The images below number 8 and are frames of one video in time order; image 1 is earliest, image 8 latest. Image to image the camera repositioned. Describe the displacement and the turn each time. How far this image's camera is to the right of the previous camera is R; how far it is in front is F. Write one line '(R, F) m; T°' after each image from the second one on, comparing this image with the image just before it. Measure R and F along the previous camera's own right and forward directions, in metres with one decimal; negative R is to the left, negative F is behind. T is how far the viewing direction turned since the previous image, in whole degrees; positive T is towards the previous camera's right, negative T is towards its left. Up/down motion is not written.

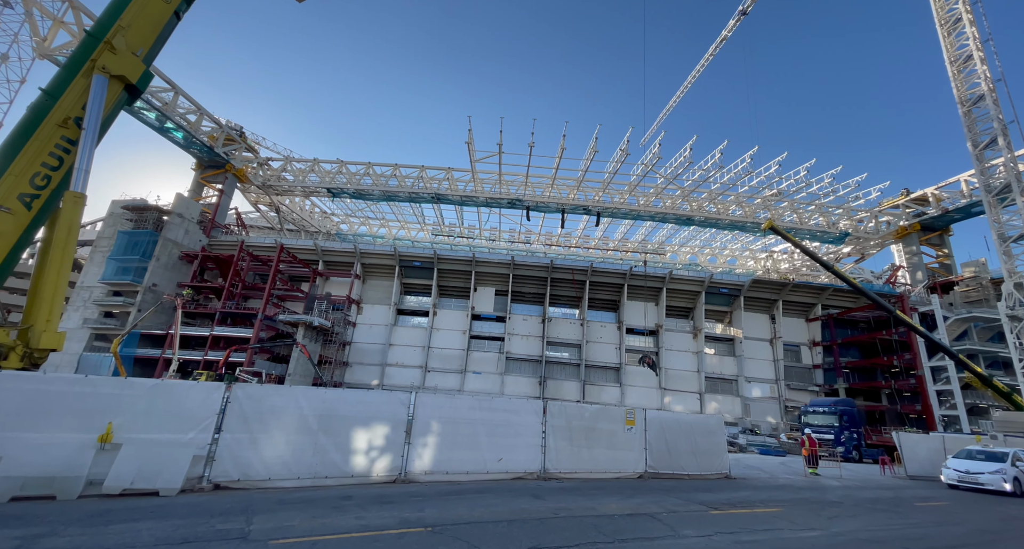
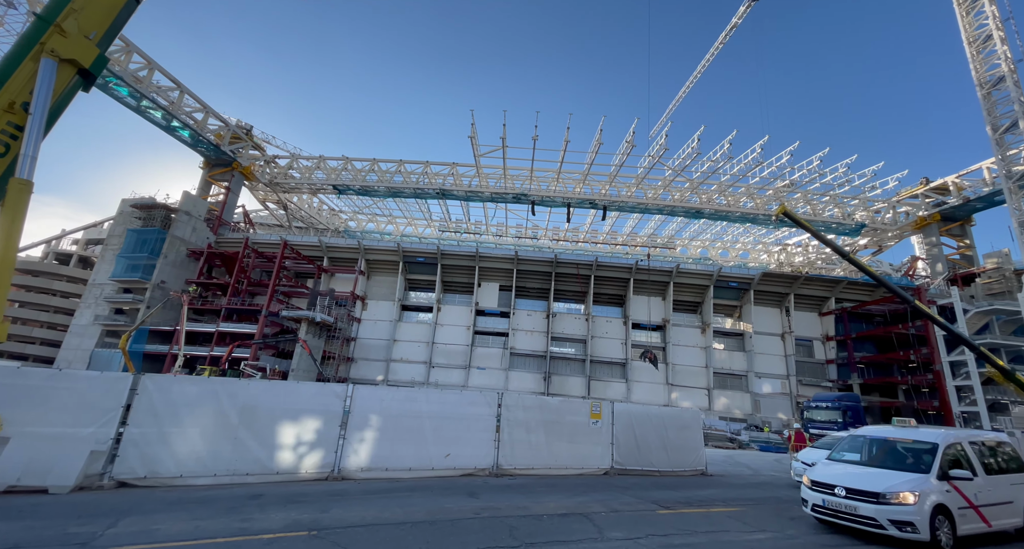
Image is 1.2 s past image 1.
(+0.8, +0.4) m; -2°
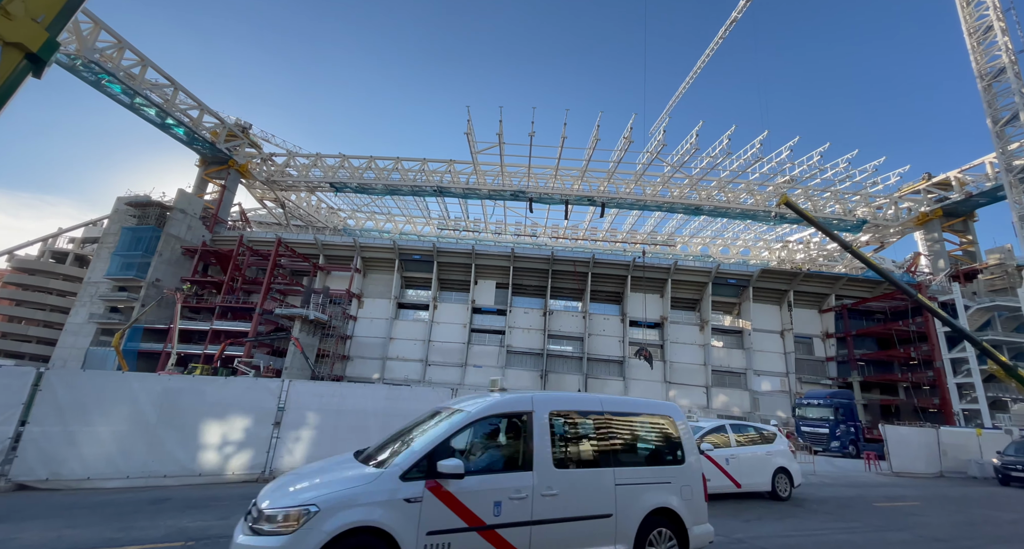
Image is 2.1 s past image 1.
(+0.6, +0.3) m; 0°
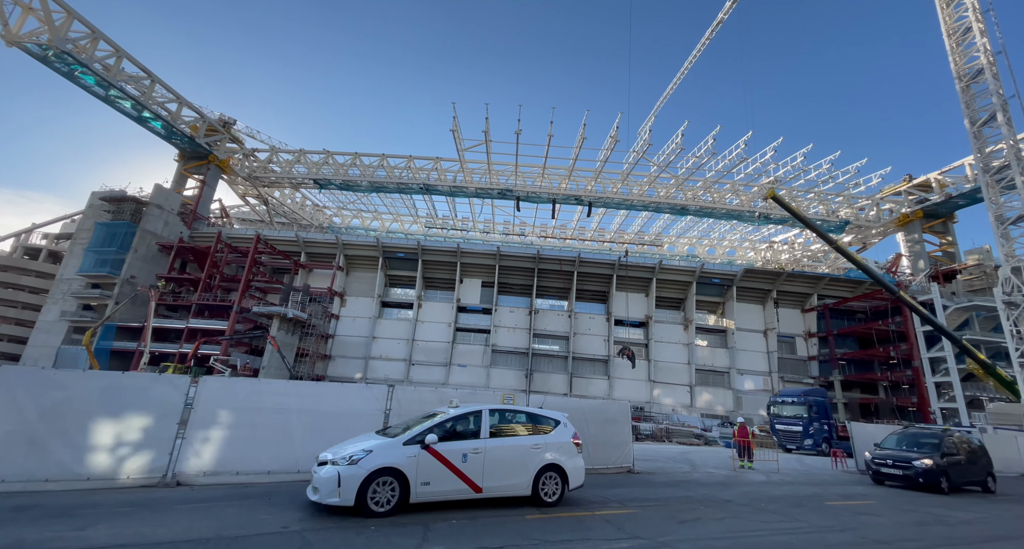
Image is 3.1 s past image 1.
(+0.6, +0.3) m; +1°
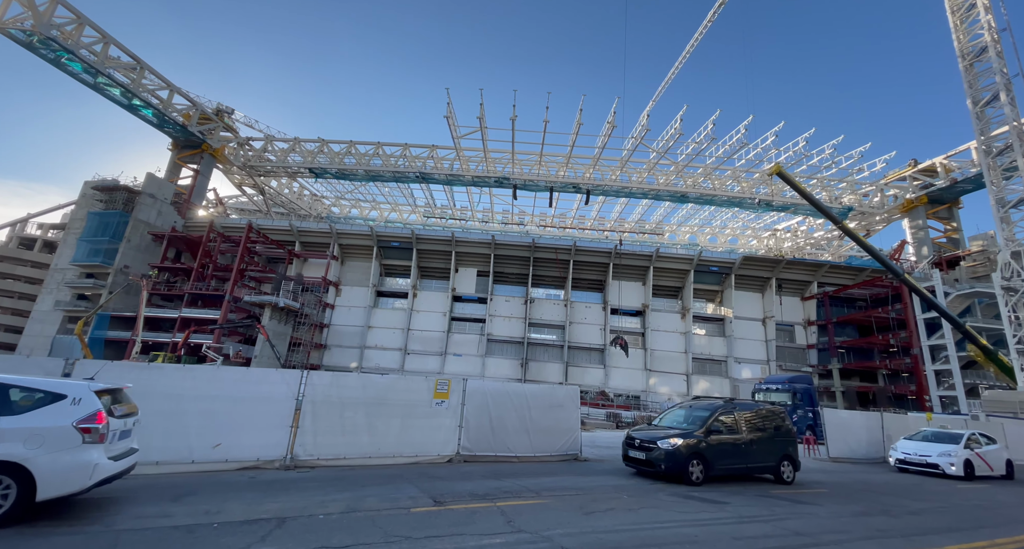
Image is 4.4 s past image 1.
(+0.9, +0.4) m; -1°
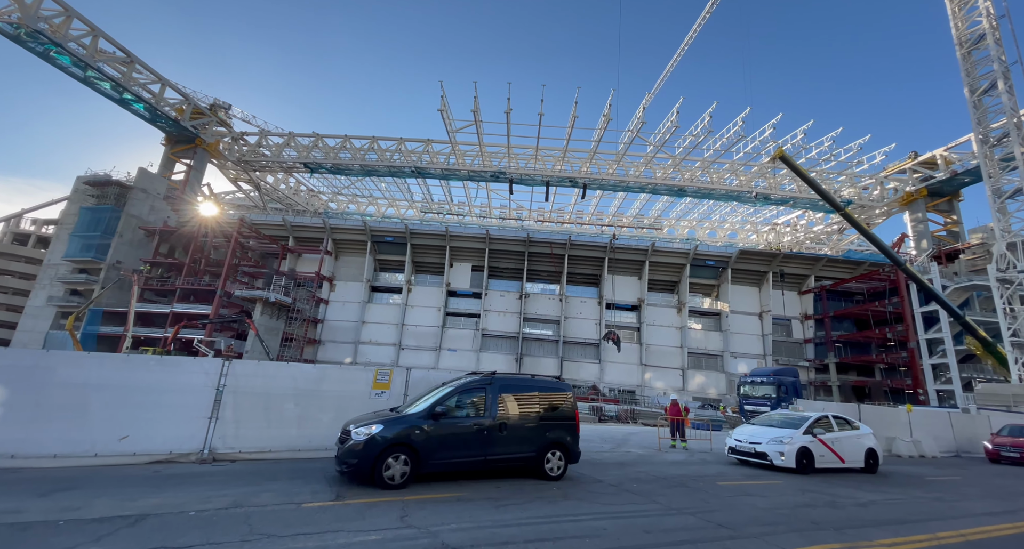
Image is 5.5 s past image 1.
(+0.7, +0.3) m; 0°
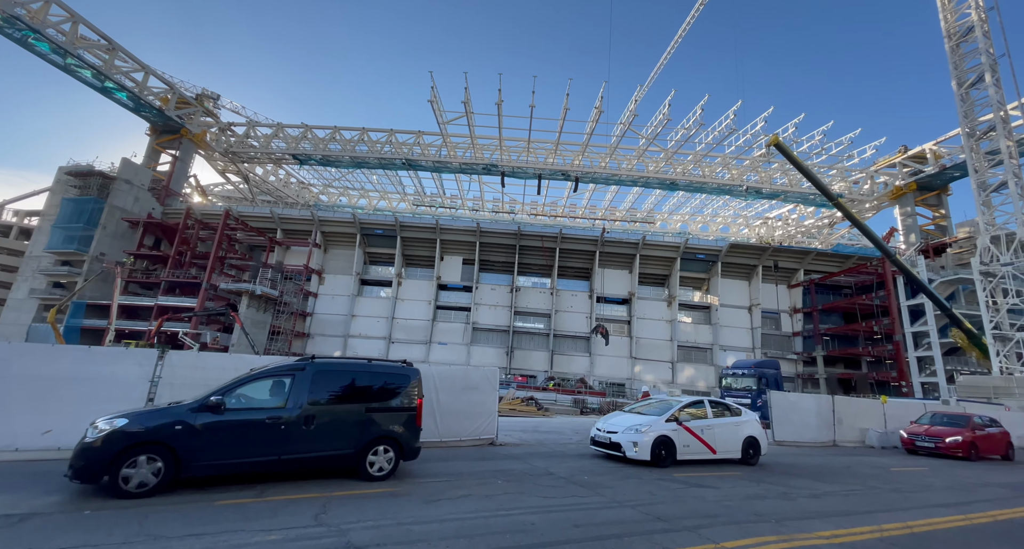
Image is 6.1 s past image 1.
(+0.4, +0.2) m; +1°
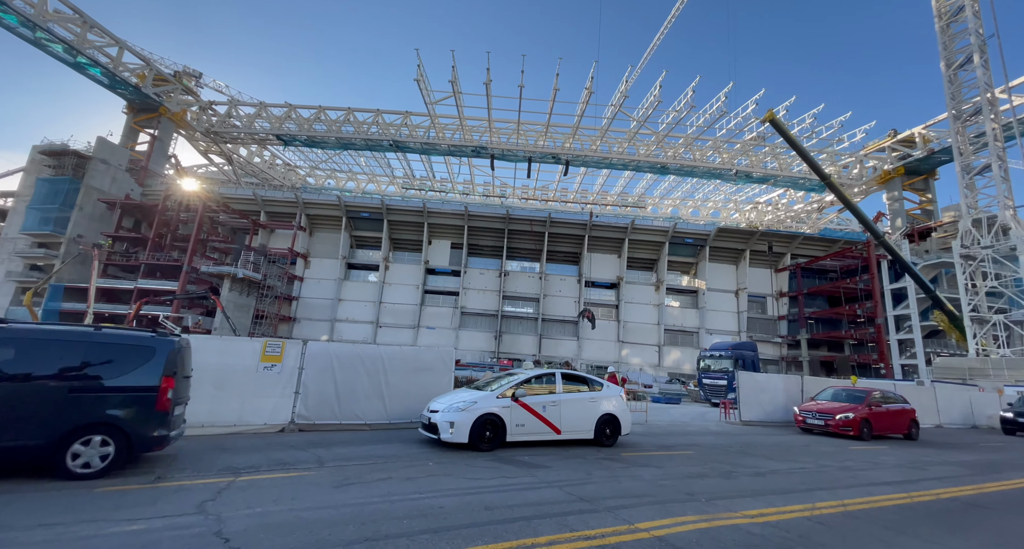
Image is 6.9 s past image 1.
(+0.5, +0.2) m; +1°
